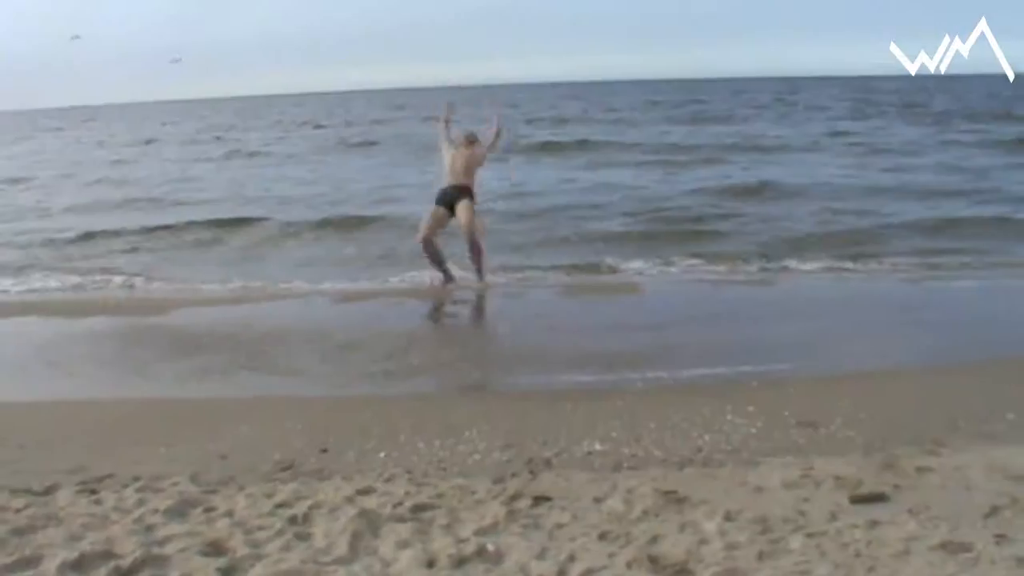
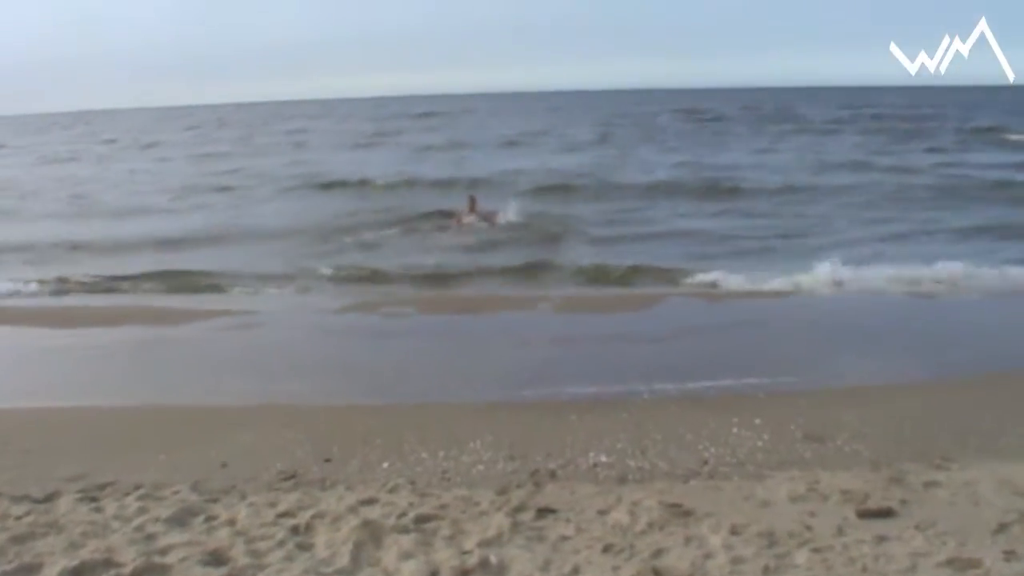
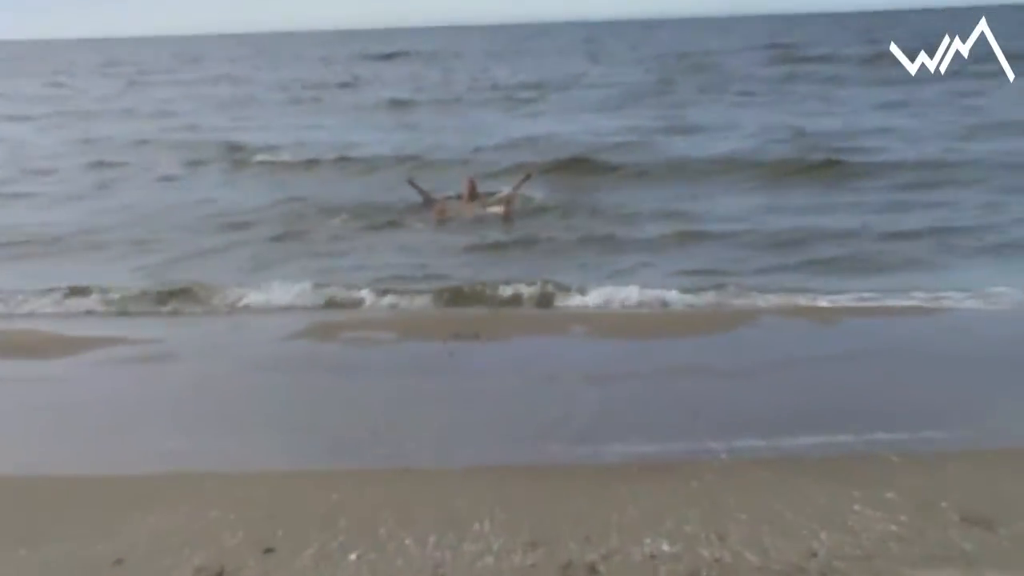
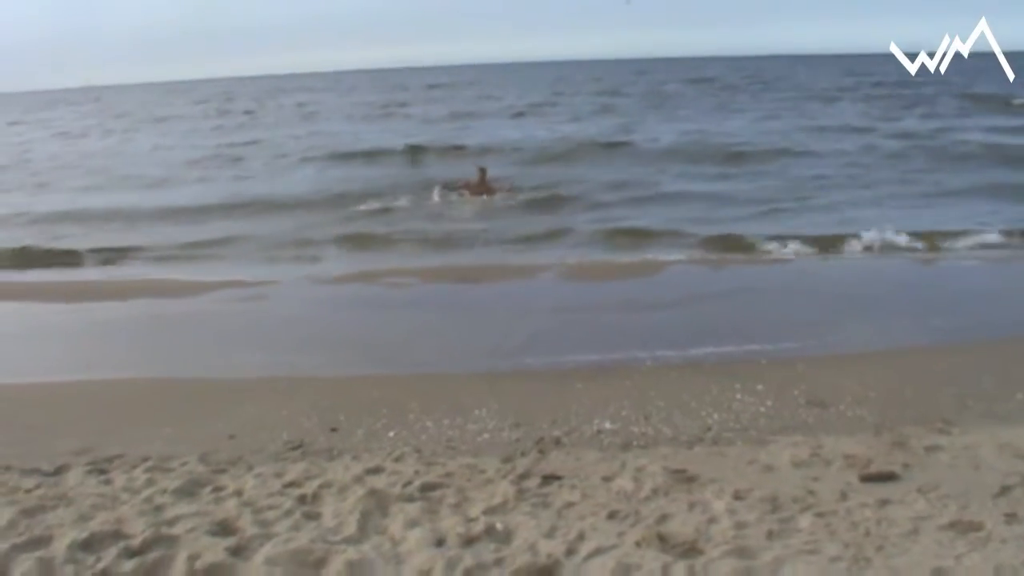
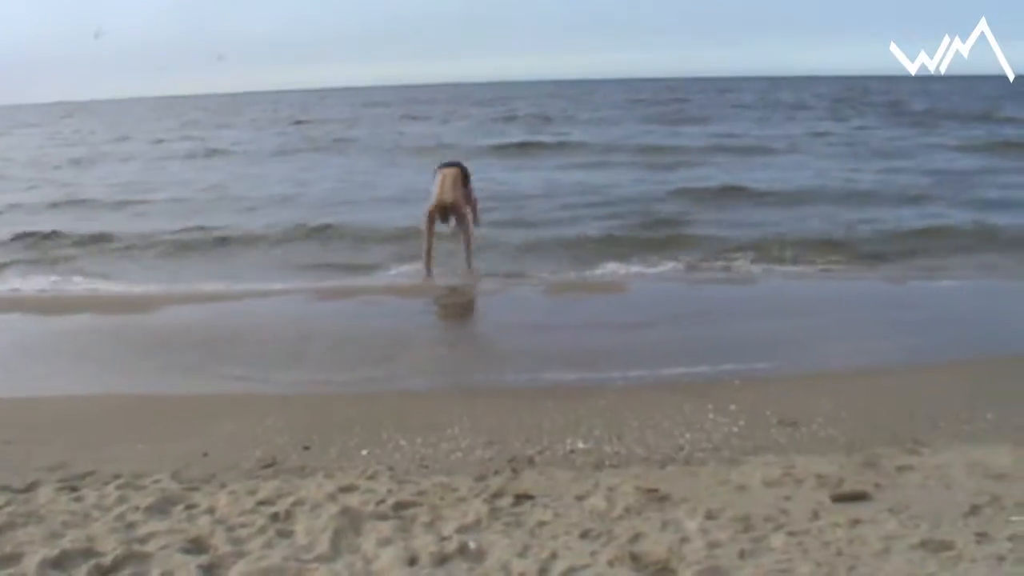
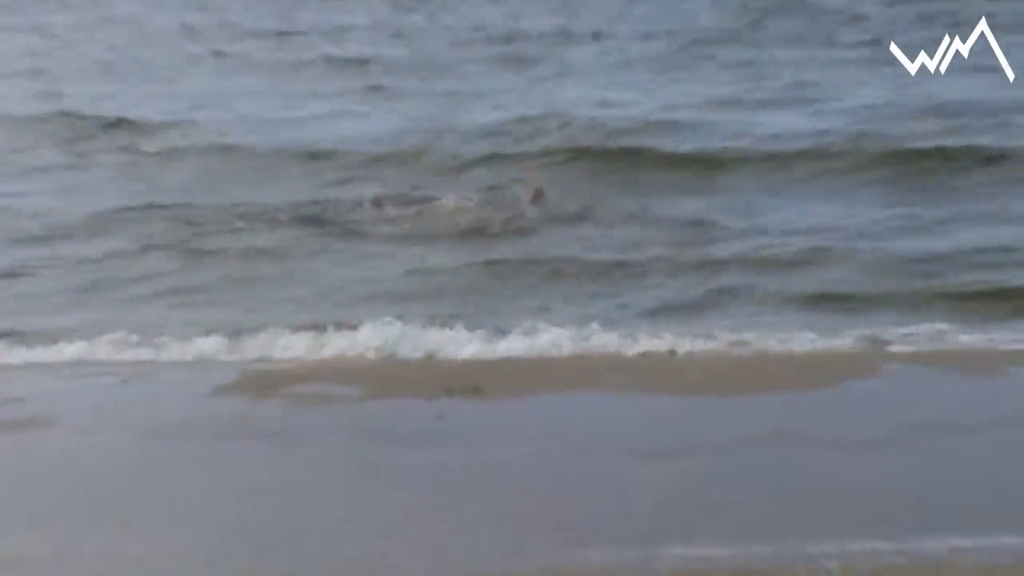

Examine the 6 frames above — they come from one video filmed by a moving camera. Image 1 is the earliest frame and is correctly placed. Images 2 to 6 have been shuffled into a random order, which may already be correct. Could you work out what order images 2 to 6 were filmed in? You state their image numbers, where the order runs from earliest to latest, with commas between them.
5, 4, 2, 3, 6
